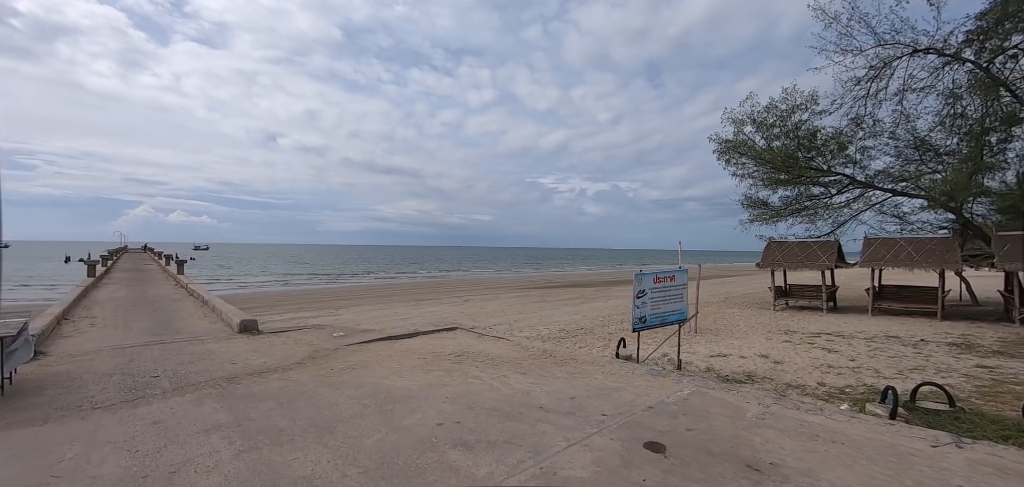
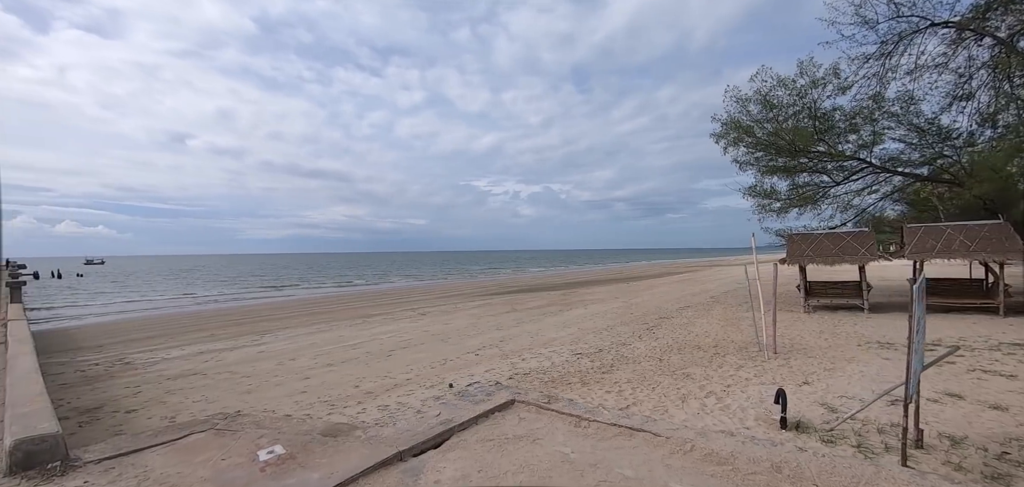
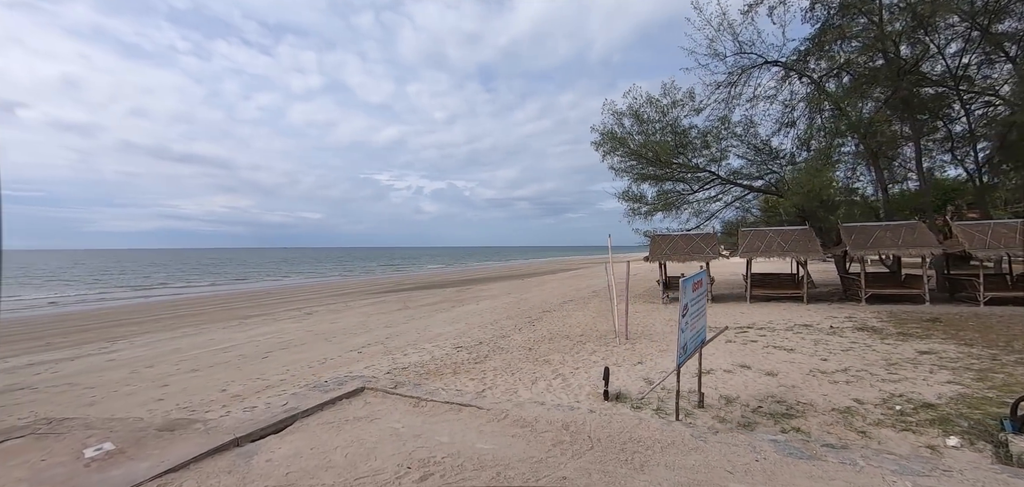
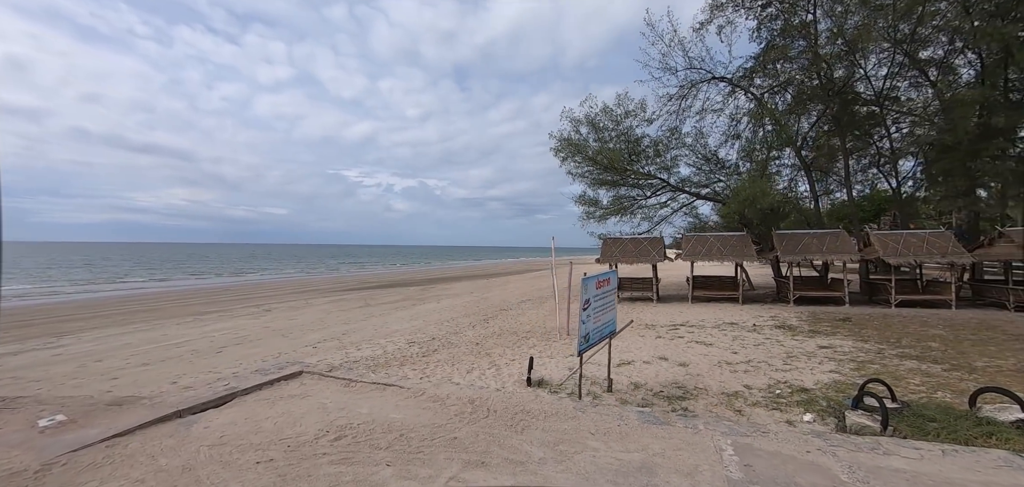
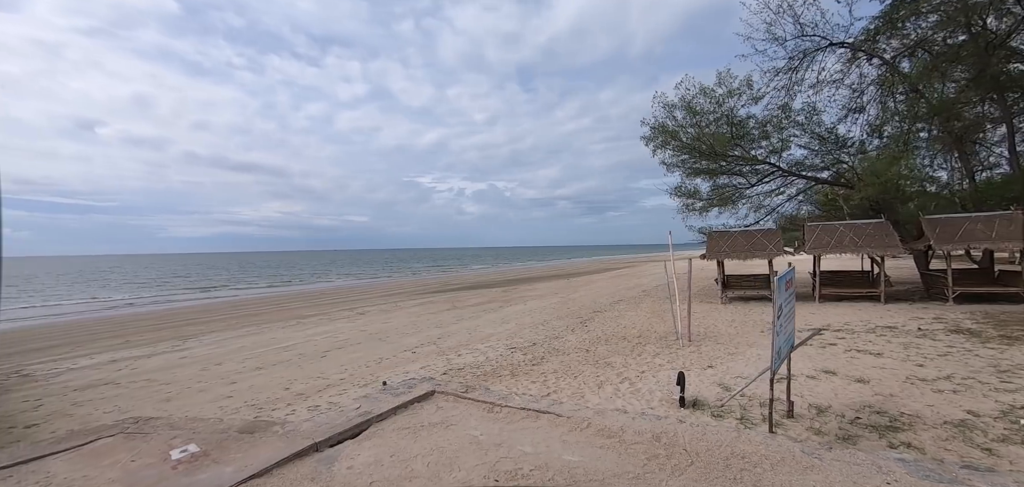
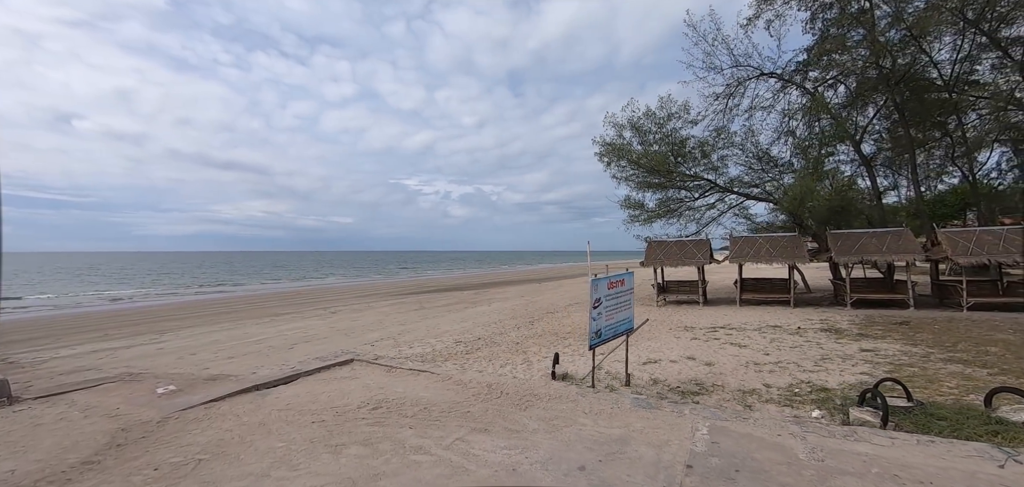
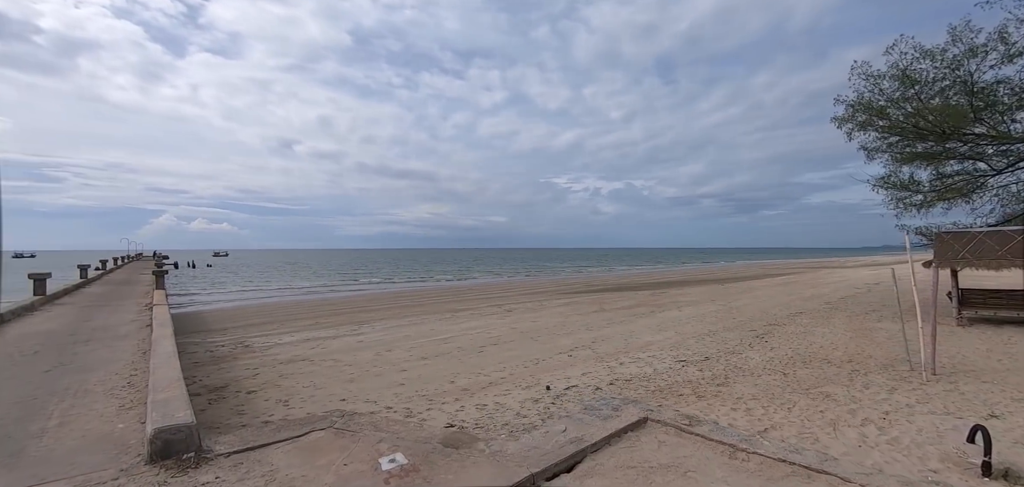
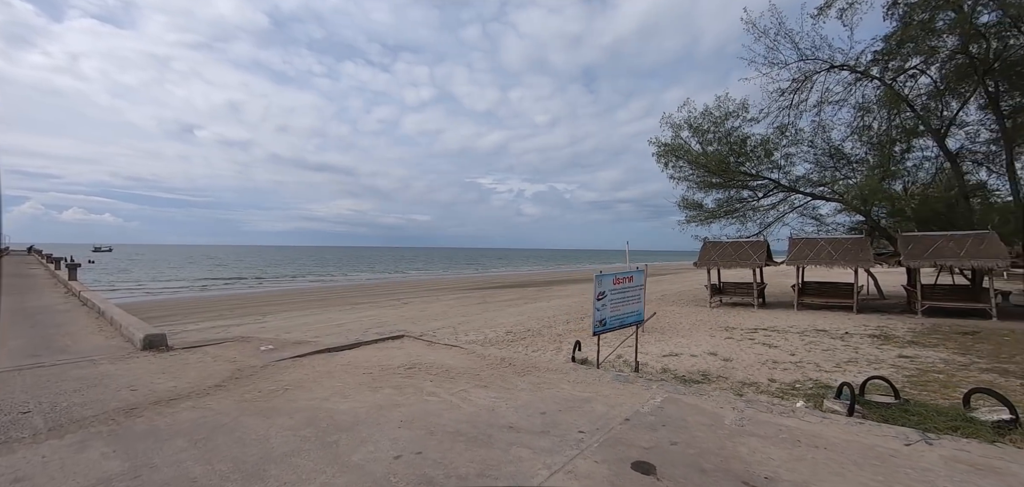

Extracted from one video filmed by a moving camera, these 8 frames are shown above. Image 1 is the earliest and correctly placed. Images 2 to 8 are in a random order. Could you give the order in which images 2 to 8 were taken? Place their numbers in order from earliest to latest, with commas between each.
8, 6, 4, 3, 5, 2, 7
